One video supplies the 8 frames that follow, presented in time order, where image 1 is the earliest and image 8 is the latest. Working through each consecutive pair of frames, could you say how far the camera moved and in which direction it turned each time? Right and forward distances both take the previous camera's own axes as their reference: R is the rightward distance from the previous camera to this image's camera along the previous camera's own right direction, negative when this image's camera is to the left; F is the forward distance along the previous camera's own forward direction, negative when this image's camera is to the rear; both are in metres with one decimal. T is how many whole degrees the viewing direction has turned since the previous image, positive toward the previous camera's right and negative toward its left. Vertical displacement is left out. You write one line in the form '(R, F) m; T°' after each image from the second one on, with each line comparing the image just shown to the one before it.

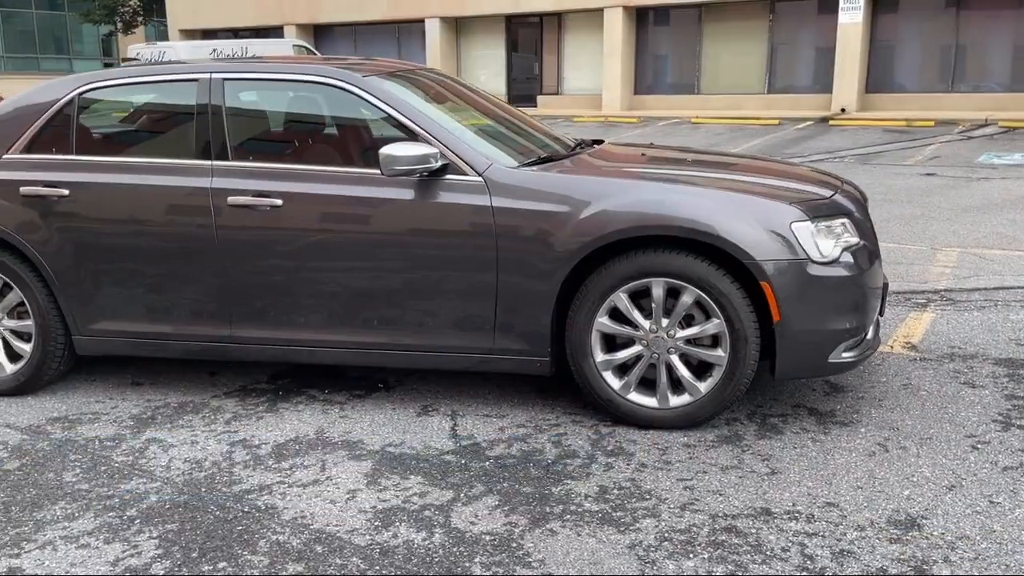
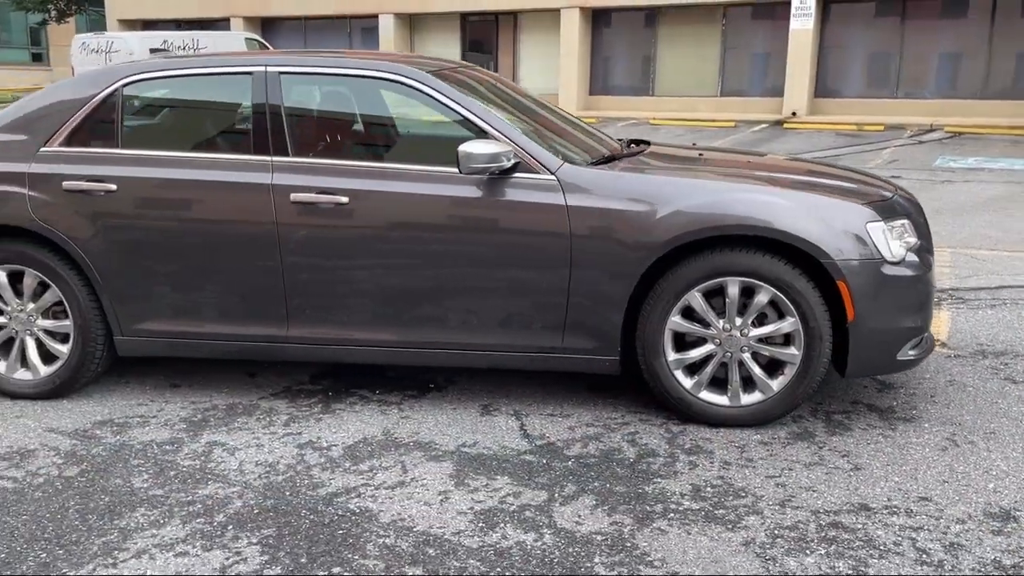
(-0.6, 0.0) m; +4°
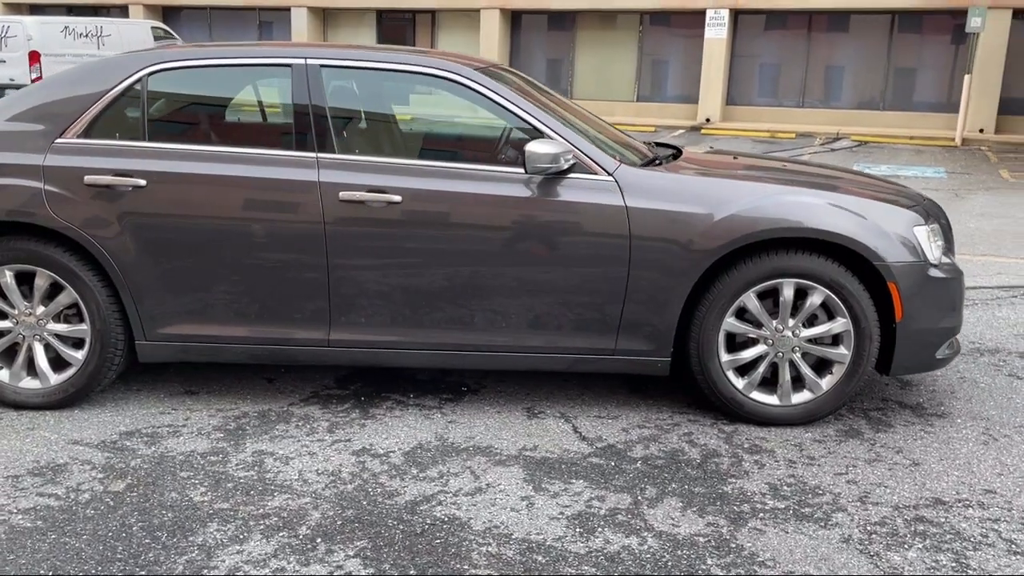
(-0.7, +0.1) m; +7°
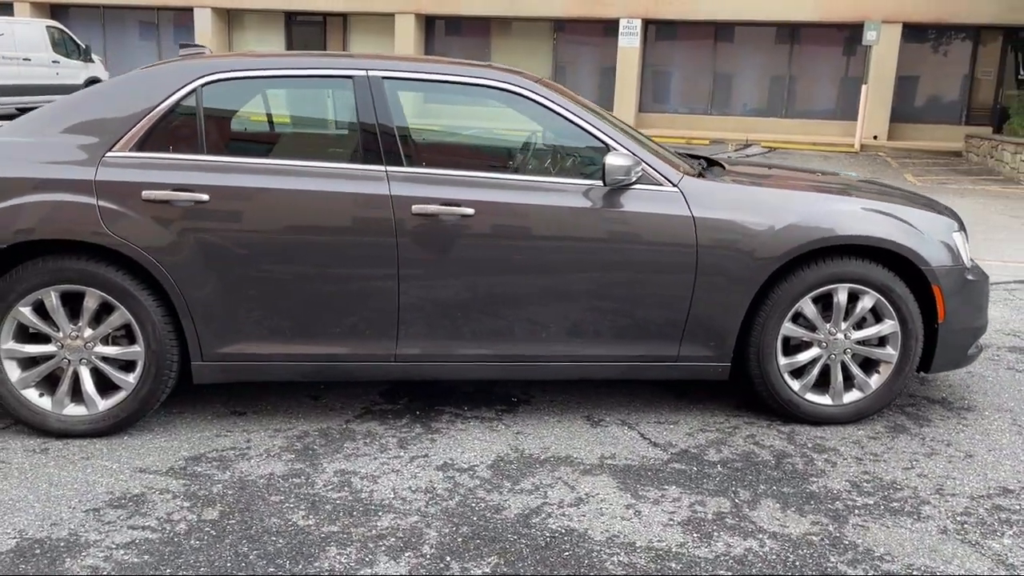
(-0.8, 0.0) m; +7°
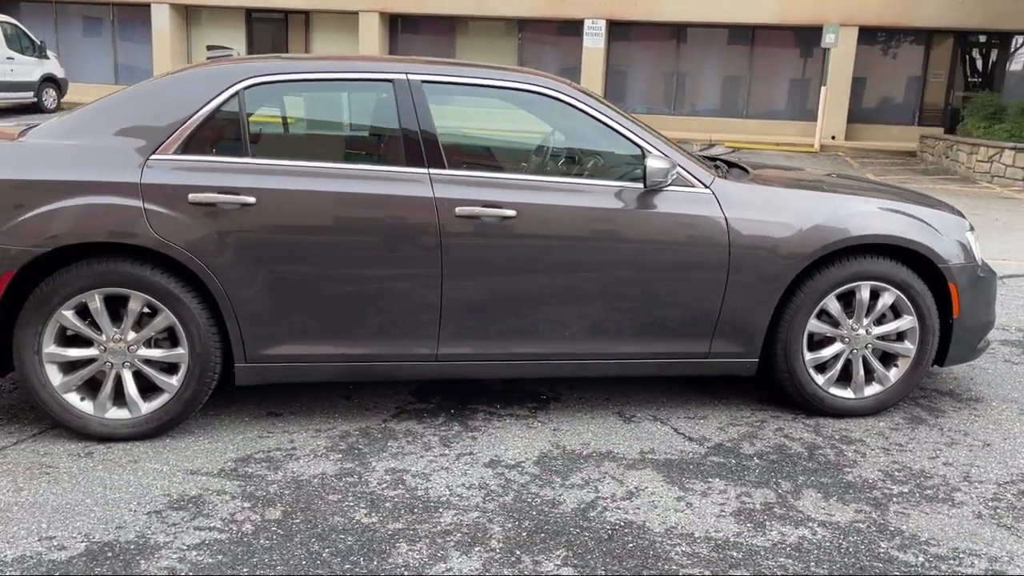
(-0.4, -0.1) m; +3°
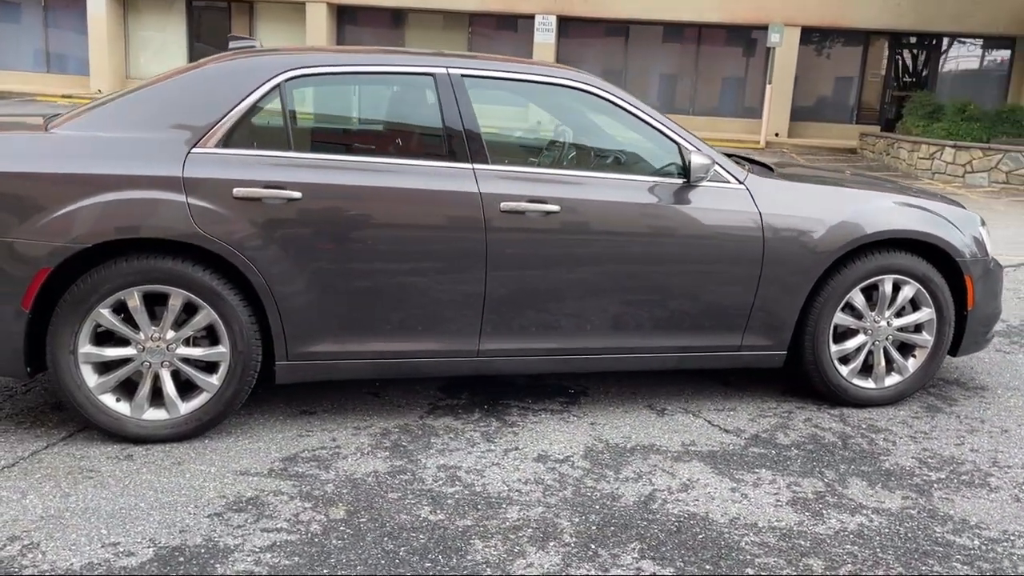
(-0.5, 0.0) m; +4°
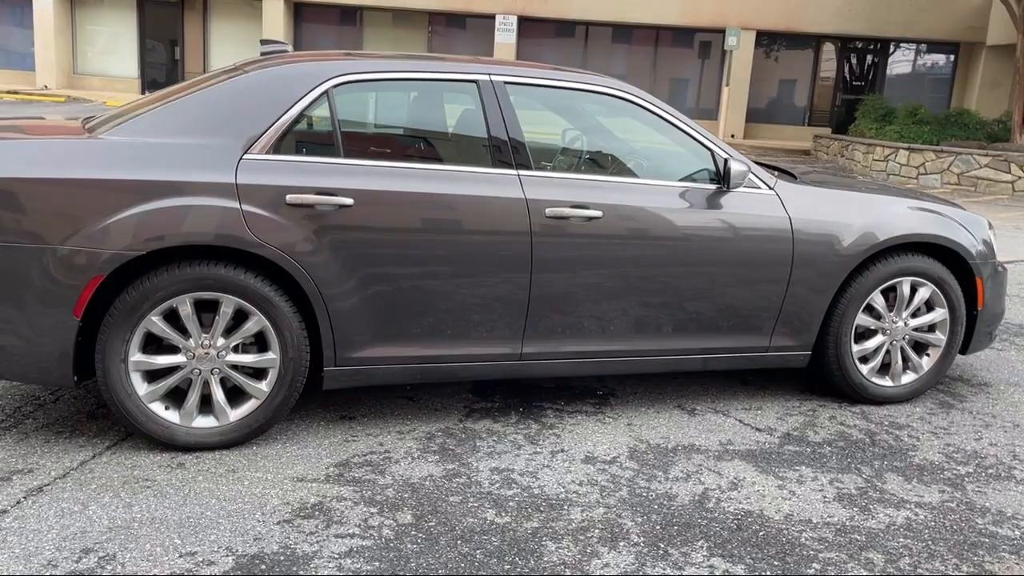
(-0.4, 0.0) m; +3°
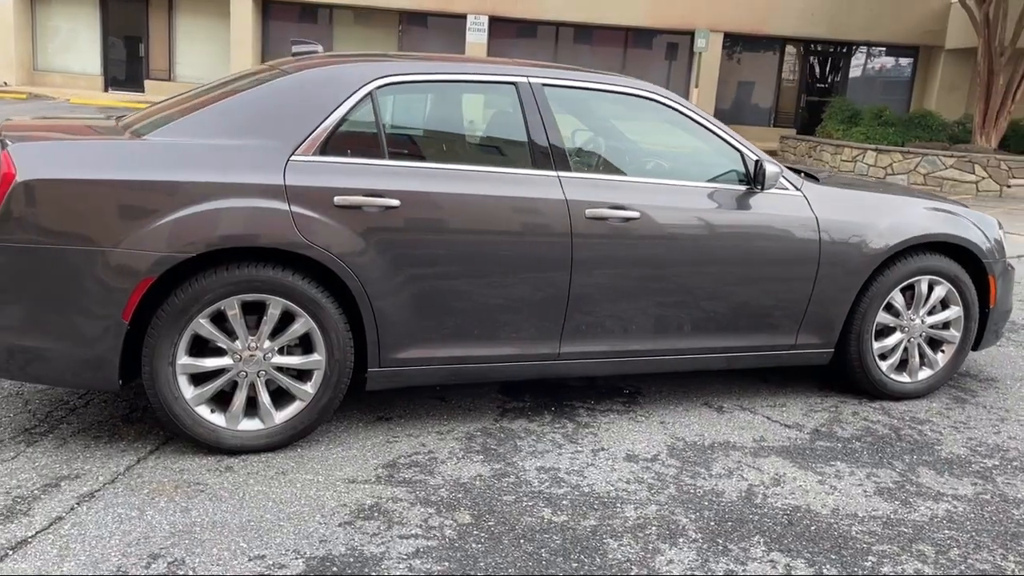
(-0.4, 0.0) m; +3°
